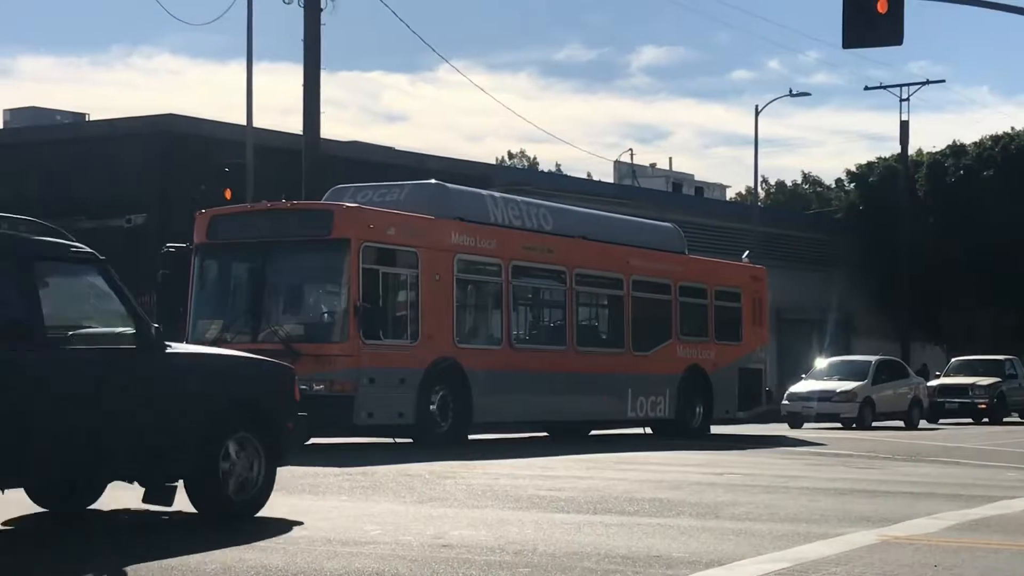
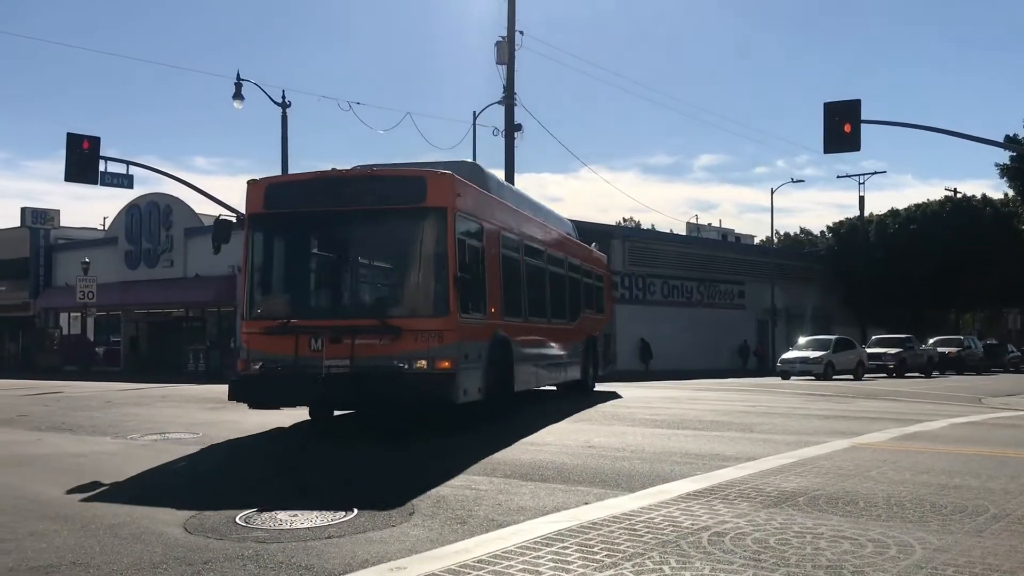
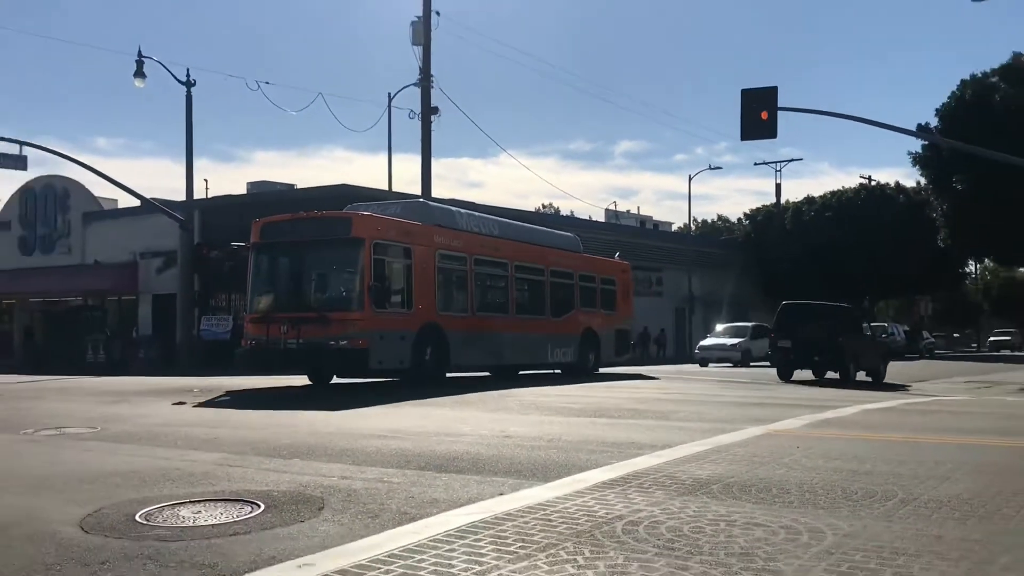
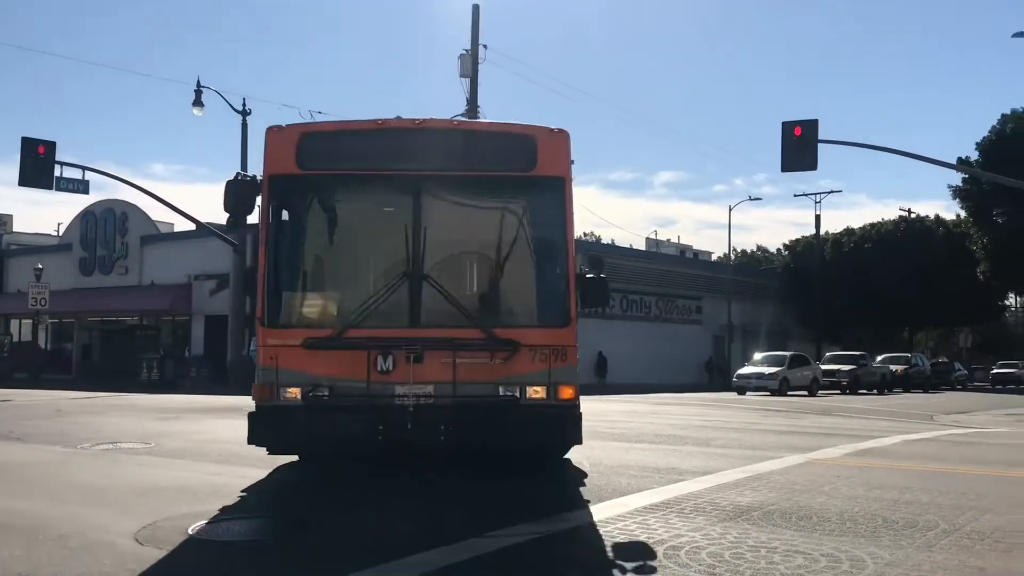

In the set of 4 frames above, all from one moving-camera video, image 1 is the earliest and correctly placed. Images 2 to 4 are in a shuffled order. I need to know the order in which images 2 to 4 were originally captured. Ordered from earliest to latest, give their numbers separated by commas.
3, 2, 4
